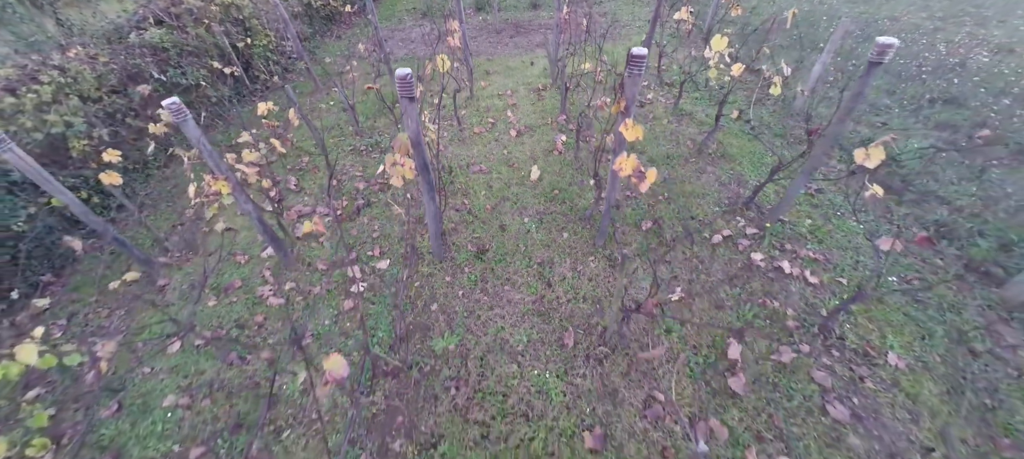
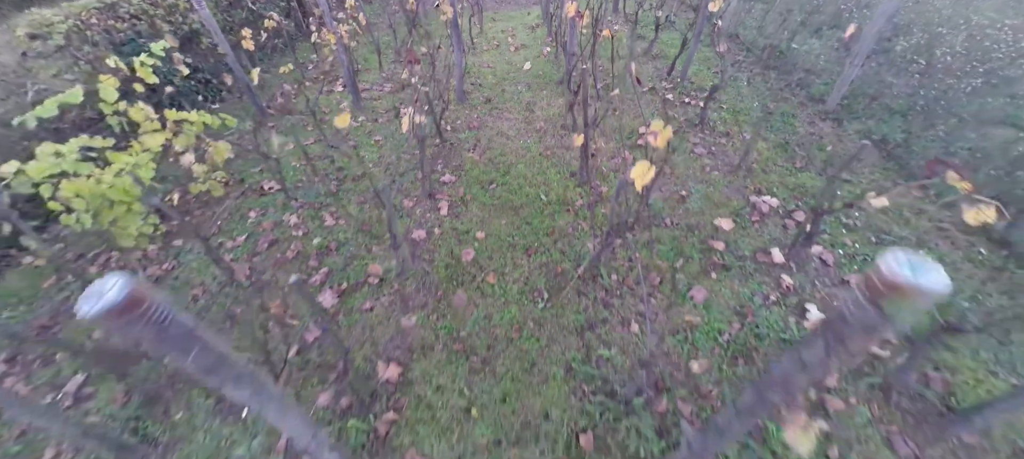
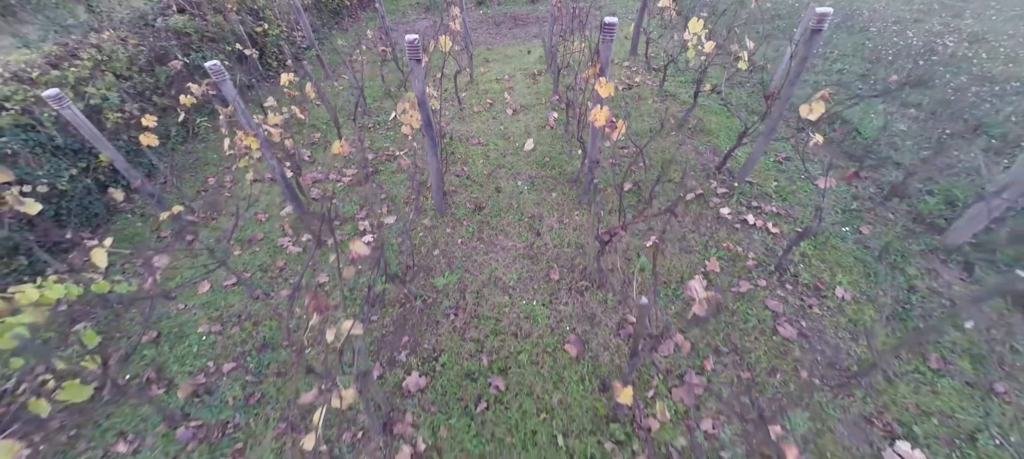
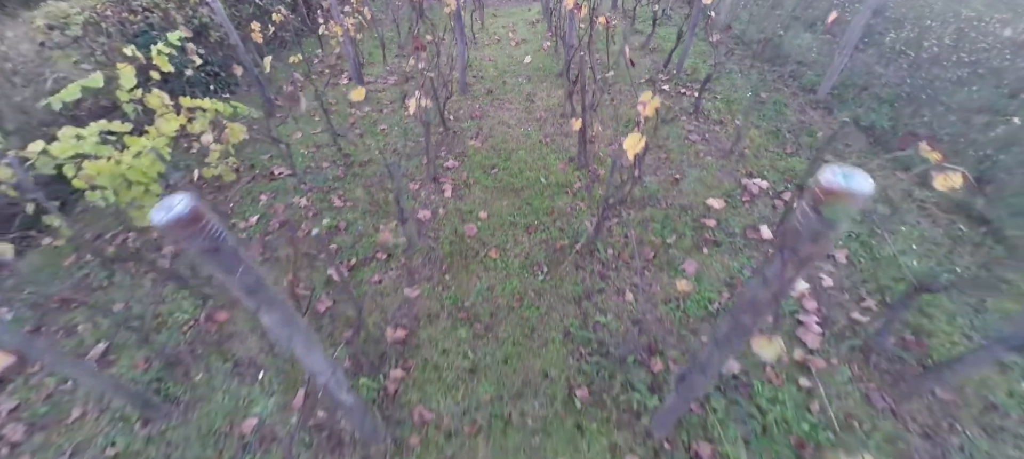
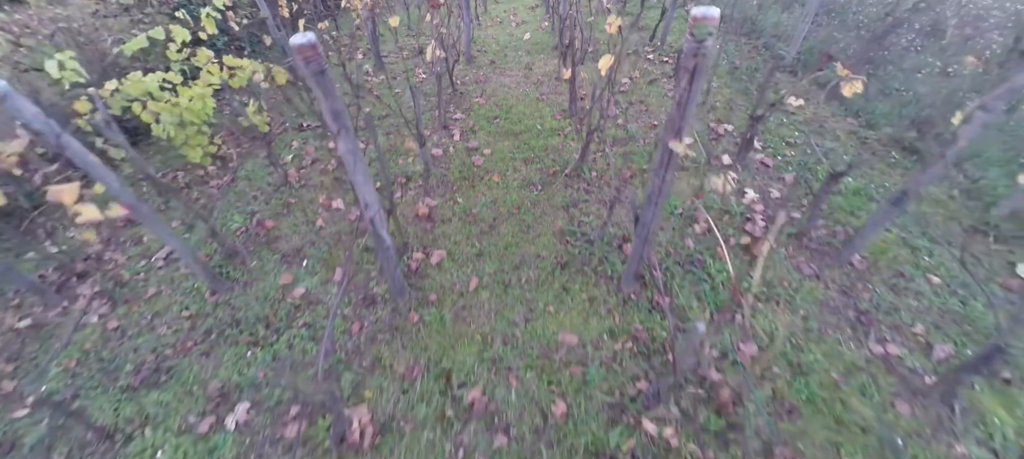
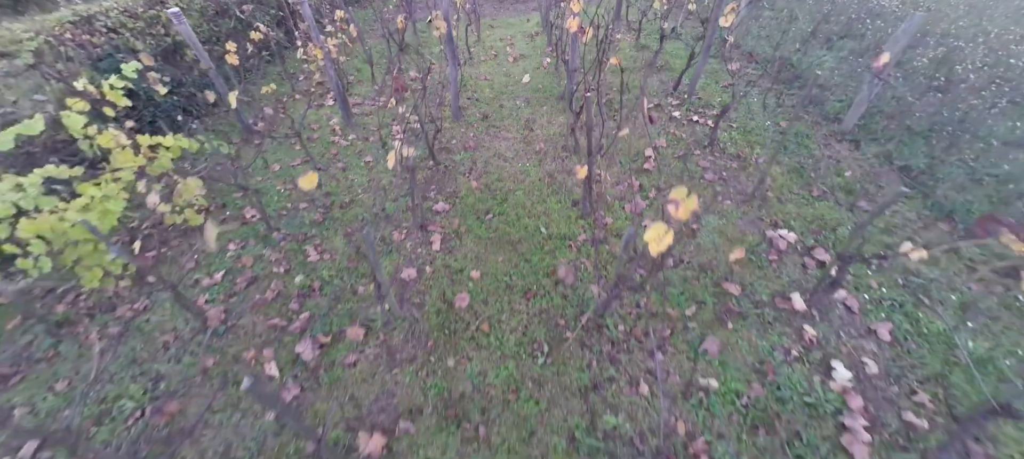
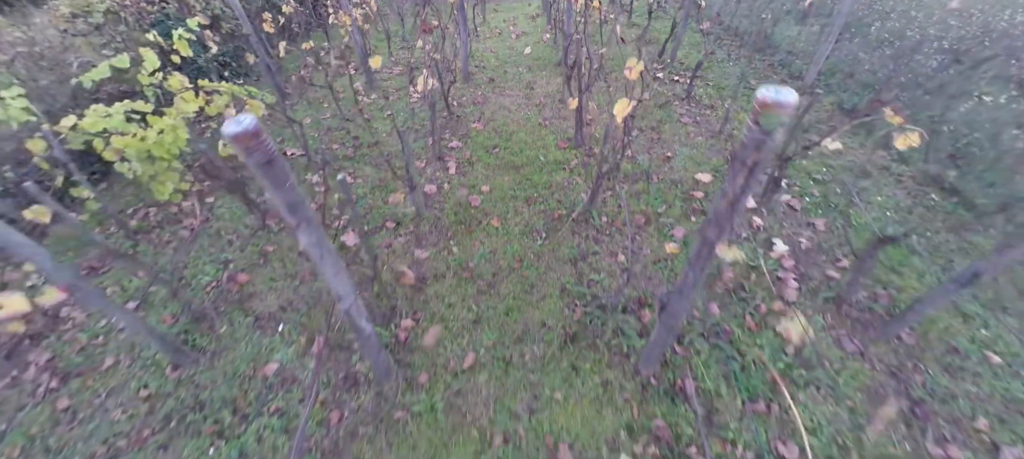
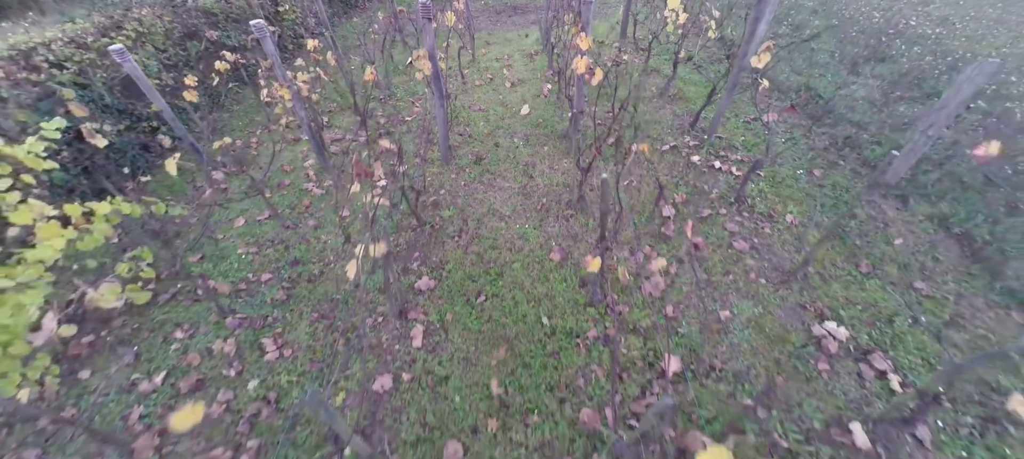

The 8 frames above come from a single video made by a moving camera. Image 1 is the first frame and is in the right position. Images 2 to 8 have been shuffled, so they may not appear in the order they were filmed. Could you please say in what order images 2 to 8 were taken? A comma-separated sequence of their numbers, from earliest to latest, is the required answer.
3, 8, 6, 2, 4, 7, 5
